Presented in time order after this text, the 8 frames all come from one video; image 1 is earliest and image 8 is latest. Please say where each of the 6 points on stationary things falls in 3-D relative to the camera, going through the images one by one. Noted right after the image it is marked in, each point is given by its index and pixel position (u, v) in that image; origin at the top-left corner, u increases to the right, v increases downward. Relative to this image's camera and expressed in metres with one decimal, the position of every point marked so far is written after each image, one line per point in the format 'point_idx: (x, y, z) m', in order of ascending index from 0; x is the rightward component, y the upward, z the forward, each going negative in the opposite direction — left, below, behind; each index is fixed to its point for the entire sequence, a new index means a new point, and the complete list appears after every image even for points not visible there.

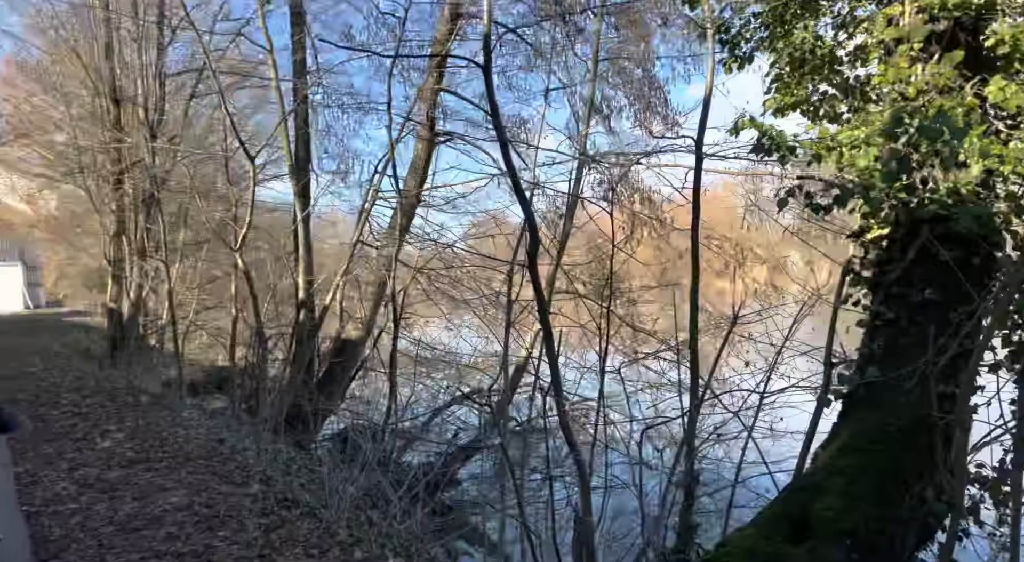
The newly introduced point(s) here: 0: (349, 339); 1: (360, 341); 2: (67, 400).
0: (-2.0, -0.7, +9.6) m
1: (-1.8, -0.7, +9.6) m
2: (-4.8, -1.3, +8.6) m
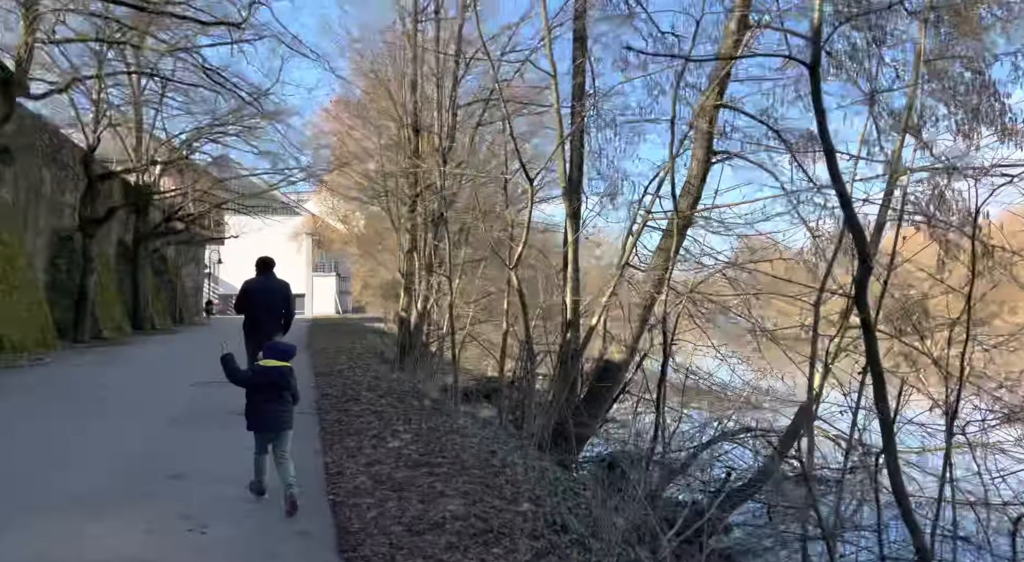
0: (+1.3, -1.0, +9.7) m
1: (+1.4, -1.0, +9.6) m
2: (-1.8, -1.4, +9.6) m
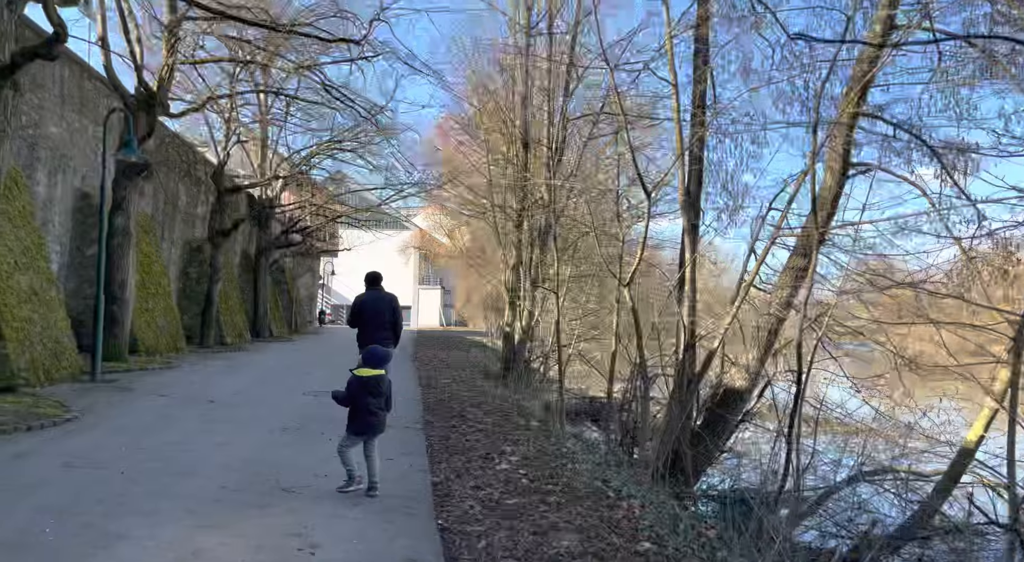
0: (+2.6, -1.2, +9.1) m
1: (+2.7, -1.3, +9.0) m
2: (-0.5, -1.6, +9.5) m
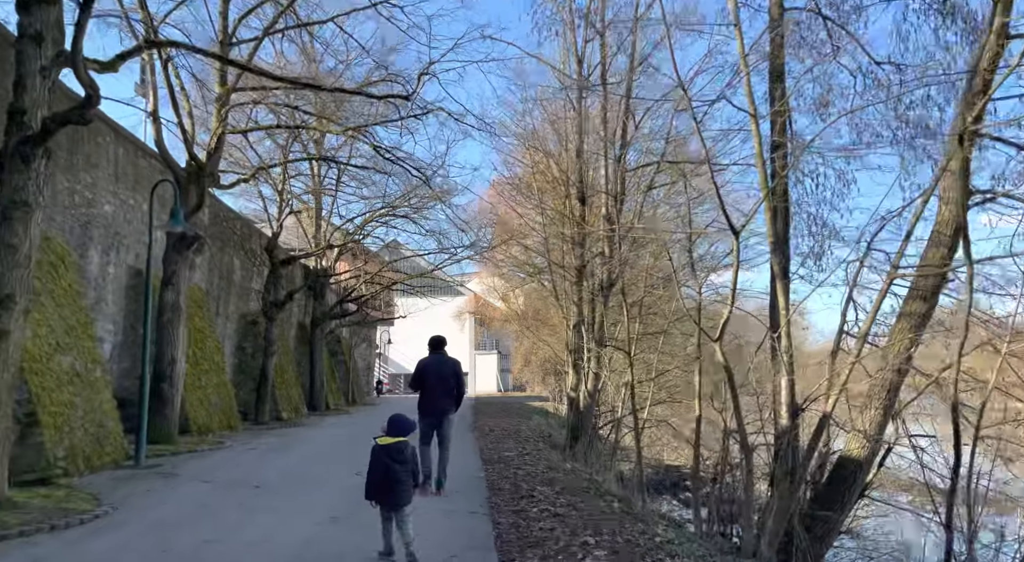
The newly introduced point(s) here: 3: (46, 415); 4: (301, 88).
0: (+3.3, -1.8, +7.9) m
1: (+3.4, -1.8, +7.8) m
2: (+0.3, -2.3, +8.4) m
3: (-5.1, -1.5, +8.7) m
4: (-3.4, +3.1, +12.6) m
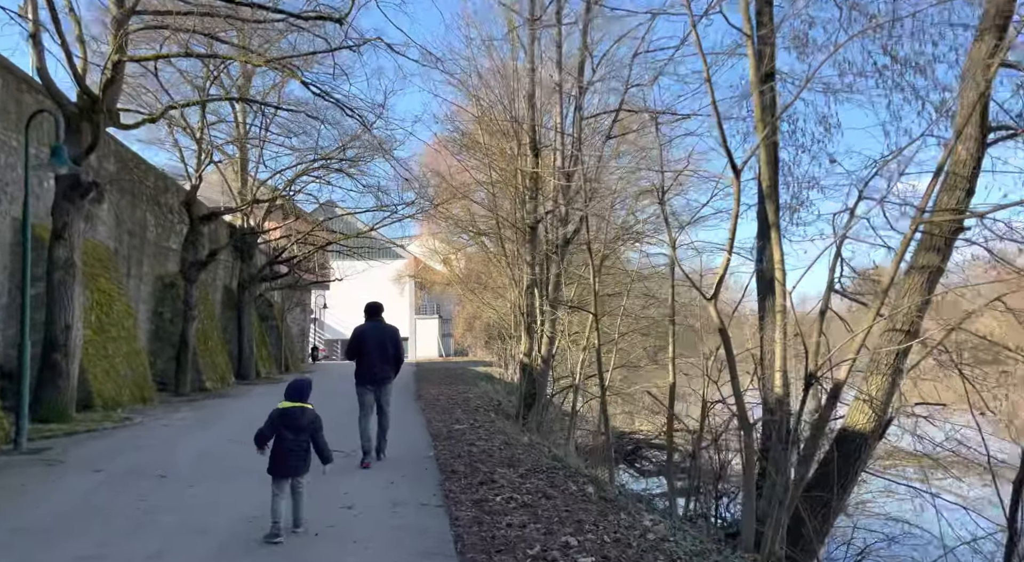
0: (+3.0, -1.3, +6.9) m
1: (+3.1, -1.3, +6.8) m
2: (-0.1, -1.8, +7.2) m
3: (-5.5, -1.0, +7.1) m
4: (-4.1, +3.7, +10.8) m
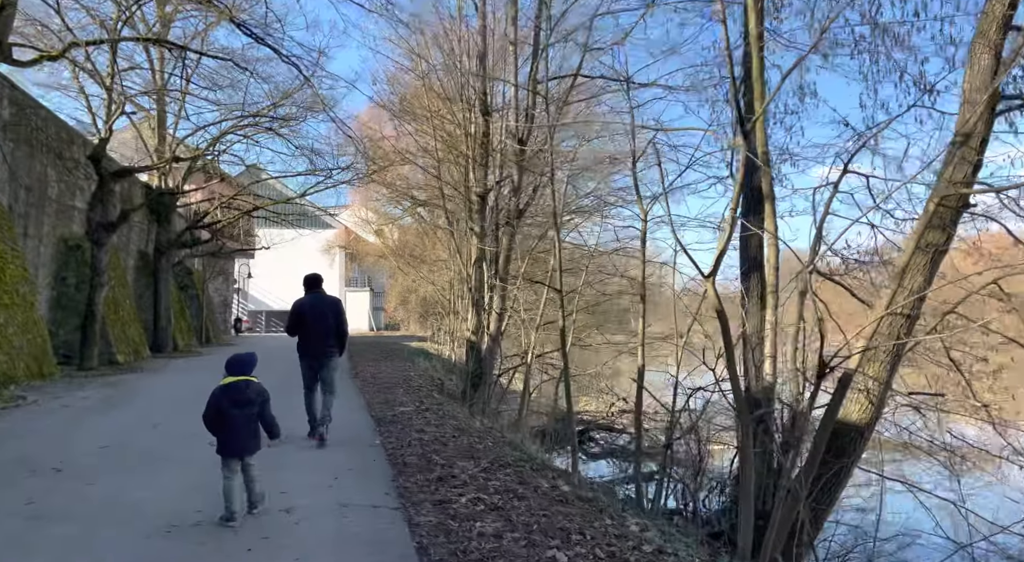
0: (+2.7, -1.1, +6.3) m
1: (+2.8, -1.2, +6.2) m
2: (-0.4, -1.6, +6.3) m
3: (-5.8, -0.6, +5.7) m
4: (-4.5, +4.2, +9.4) m
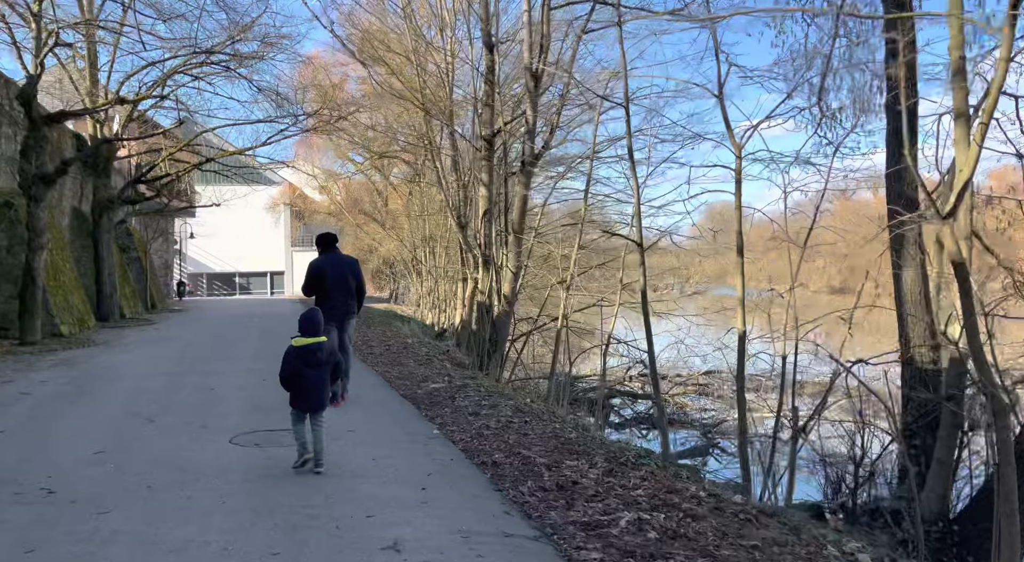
0: (+3.6, -0.8, +5.1) m
1: (+3.7, -0.8, +5.0) m
2: (+0.5, -1.2, +4.9) m
3: (-4.8, -0.5, +3.8) m
4: (-4.0, +4.5, +7.3) m
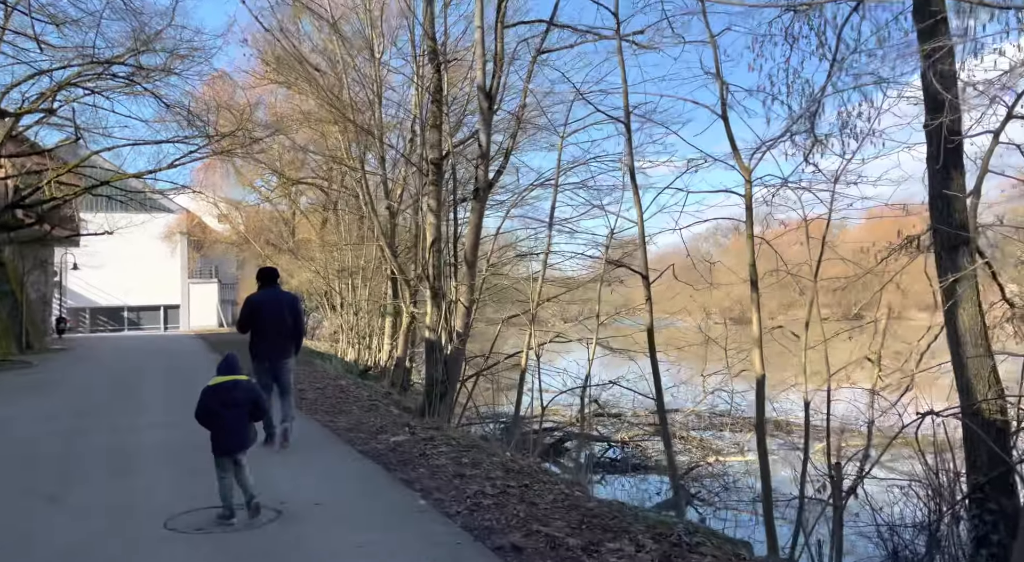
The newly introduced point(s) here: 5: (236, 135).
0: (+3.7, -1.0, +4.6) m
1: (+3.9, -1.0, +4.5) m
2: (+0.7, -1.5, +4.0) m
3: (-4.4, -0.6, +2.2) m
4: (-4.1, +4.2, +6.0) m
5: (-5.5, +2.9, +15.9) m
